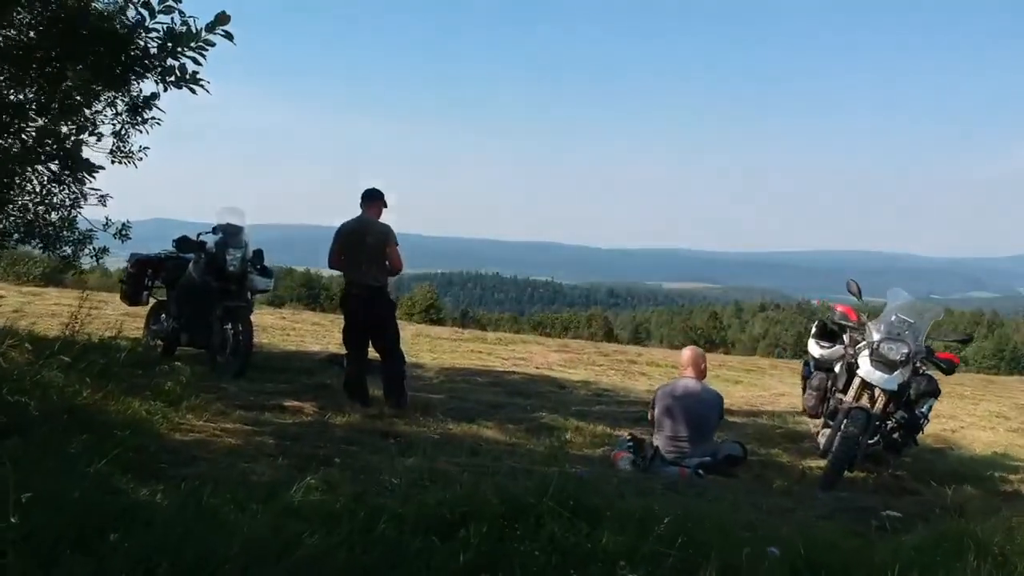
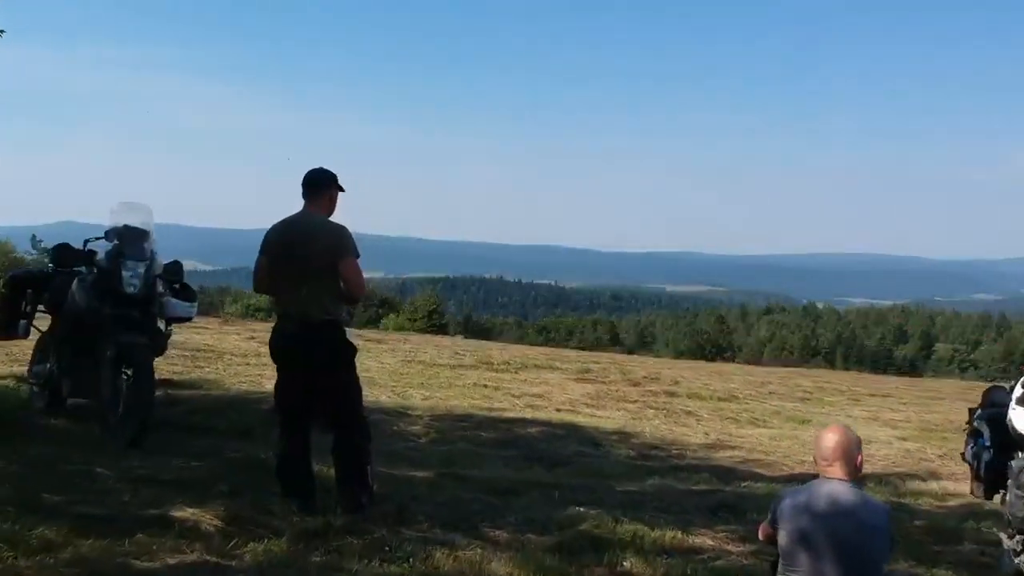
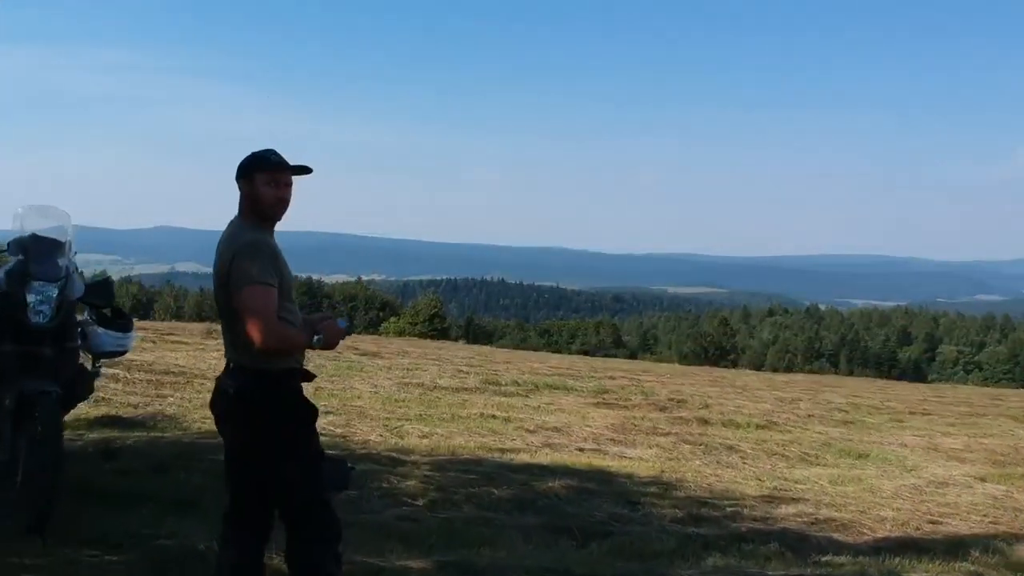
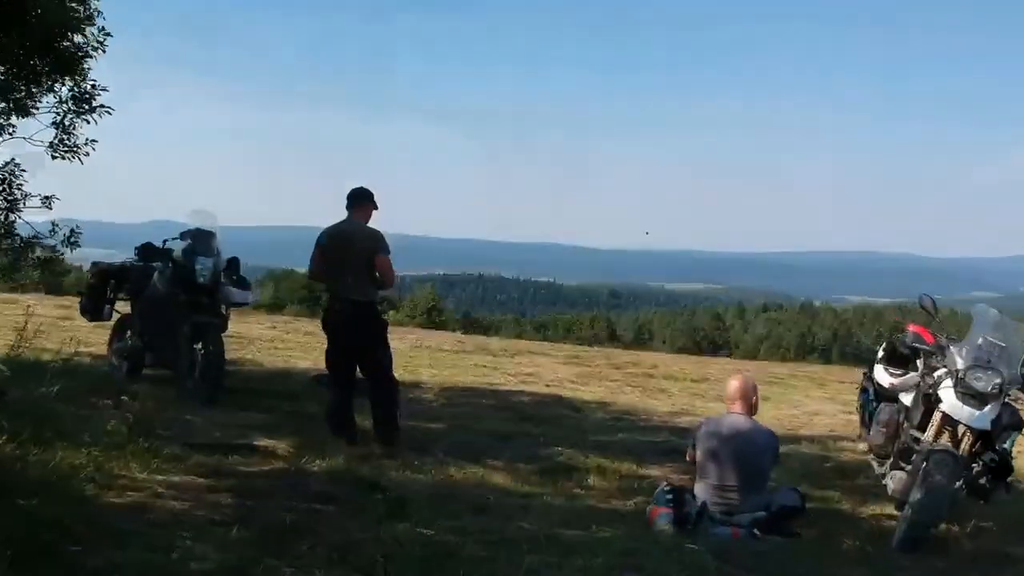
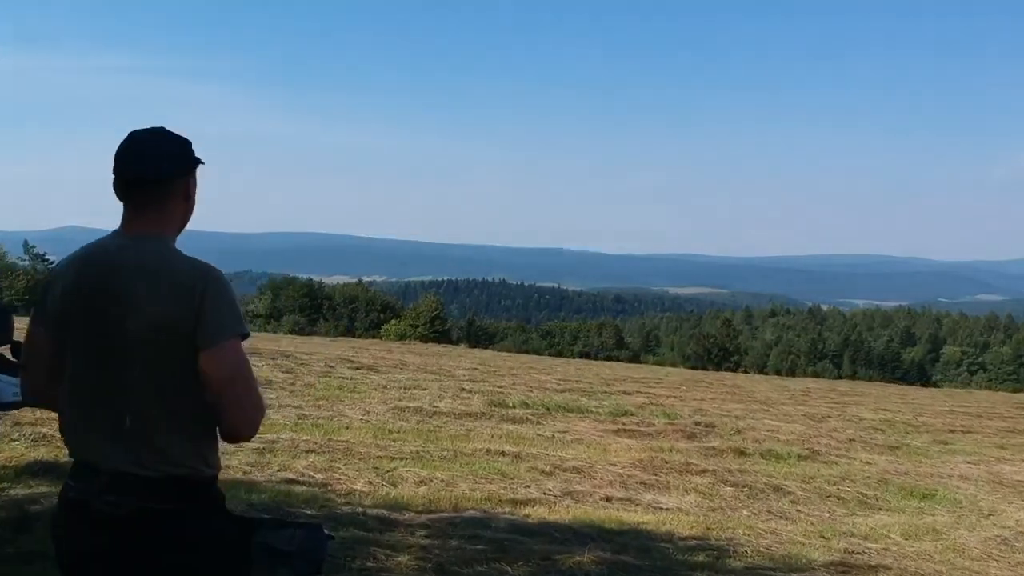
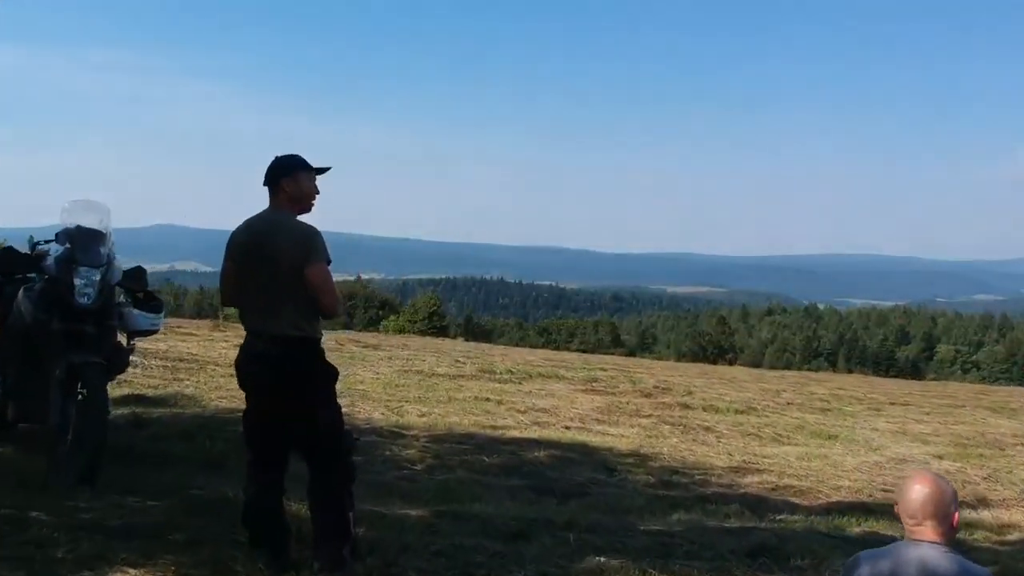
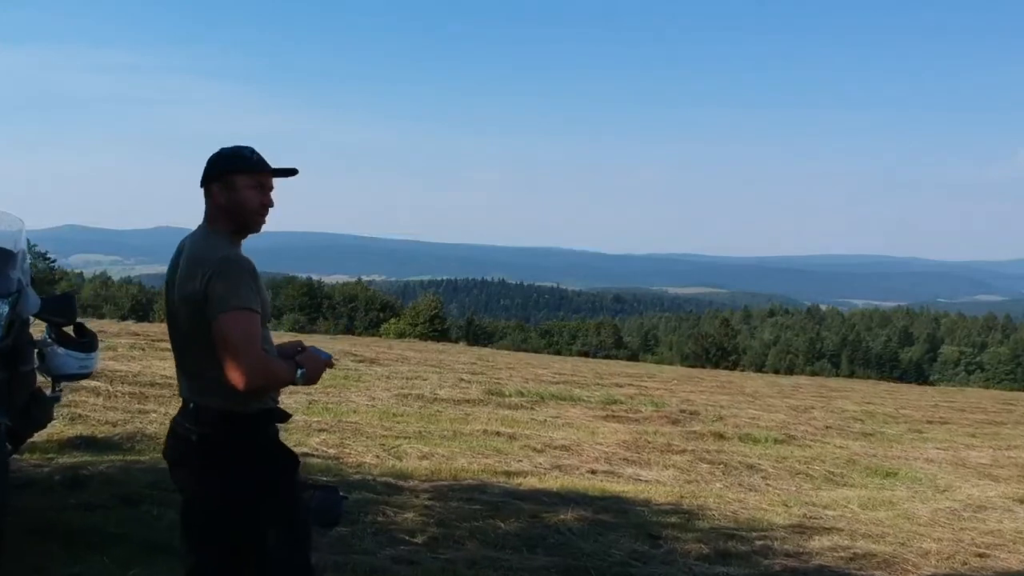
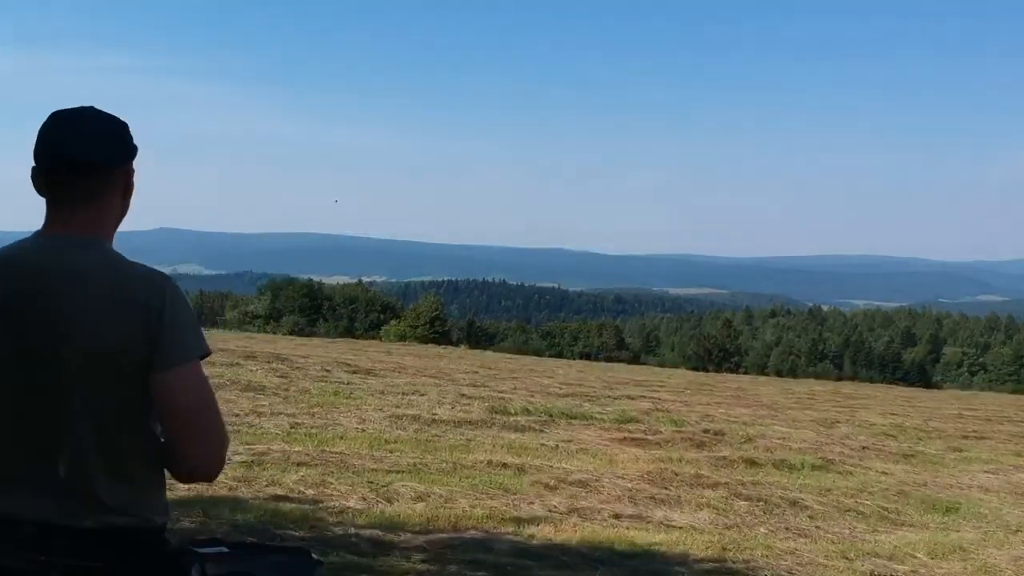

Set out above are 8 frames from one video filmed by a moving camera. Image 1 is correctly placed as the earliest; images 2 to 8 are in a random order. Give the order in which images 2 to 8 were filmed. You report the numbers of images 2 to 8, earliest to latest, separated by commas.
4, 2, 6, 3, 7, 5, 8
